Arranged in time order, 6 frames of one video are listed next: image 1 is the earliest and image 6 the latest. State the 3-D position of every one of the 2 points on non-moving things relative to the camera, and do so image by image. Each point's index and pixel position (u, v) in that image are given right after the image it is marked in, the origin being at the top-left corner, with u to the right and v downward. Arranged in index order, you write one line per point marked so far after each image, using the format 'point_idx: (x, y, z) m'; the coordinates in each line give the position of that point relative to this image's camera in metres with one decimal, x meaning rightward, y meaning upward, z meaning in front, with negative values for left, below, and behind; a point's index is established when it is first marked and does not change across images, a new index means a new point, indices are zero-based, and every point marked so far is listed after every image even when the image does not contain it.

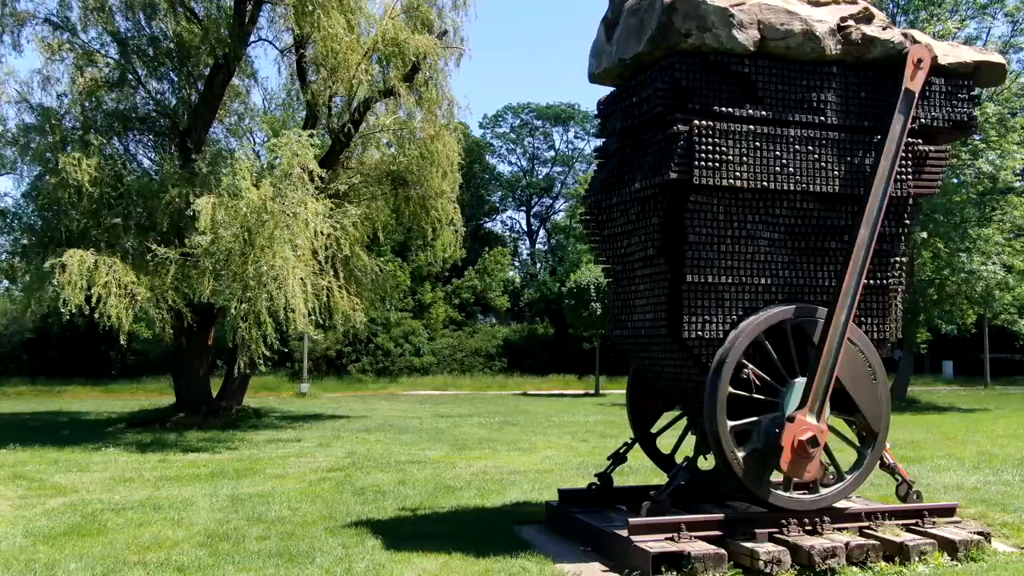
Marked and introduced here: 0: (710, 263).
0: (+1.5, +0.2, +7.3) m
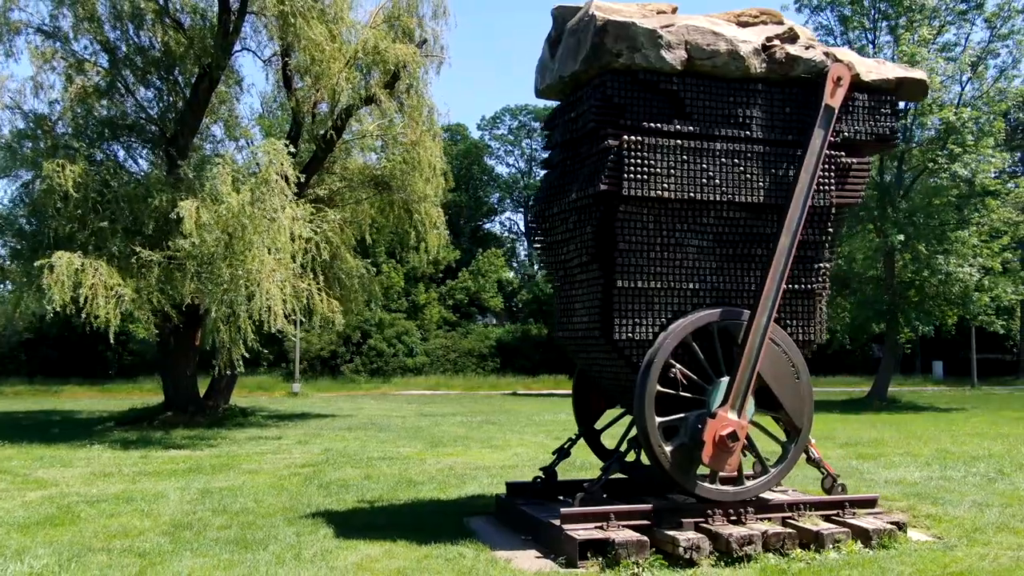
0: (+1.0, +0.2, +7.8) m
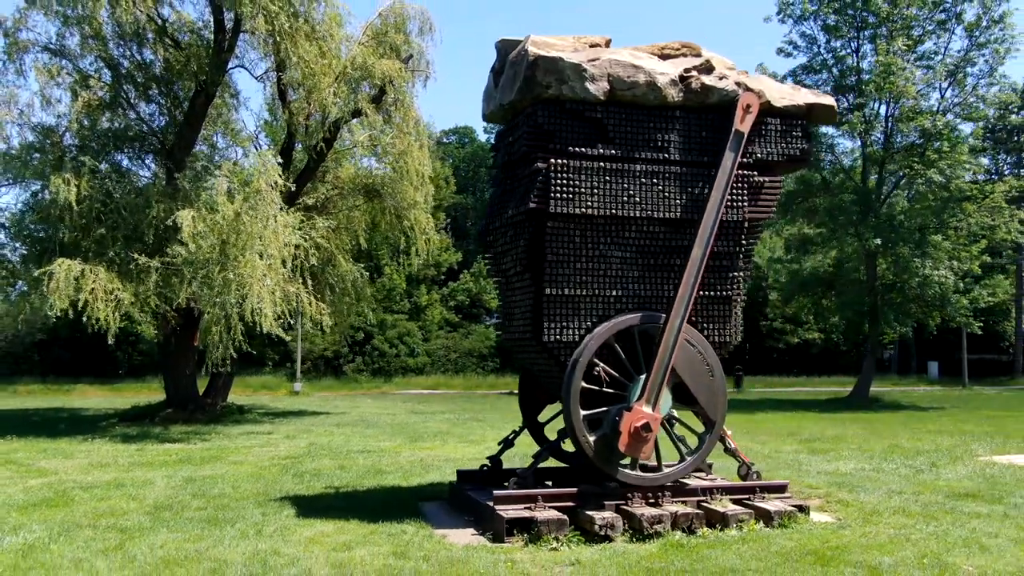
0: (+0.5, +0.1, +8.8) m
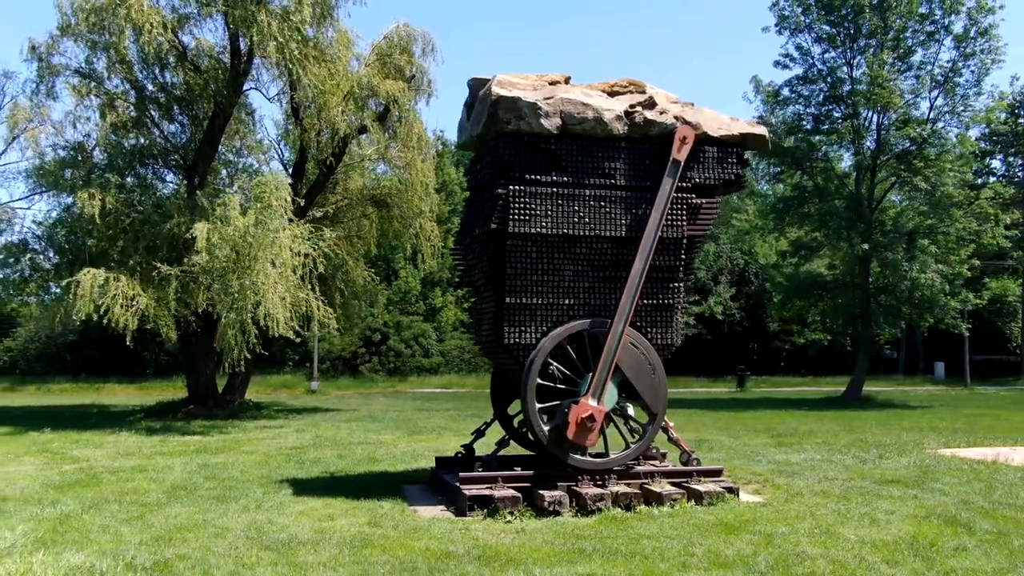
0: (+0.1, 0.0, +10.1) m
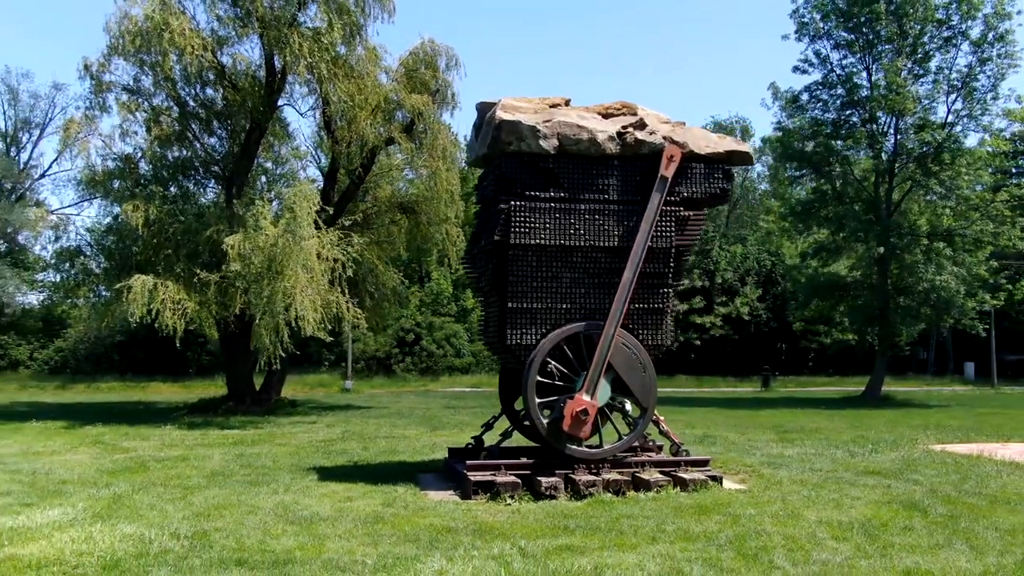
0: (+0.2, -0.1, +11.1) m
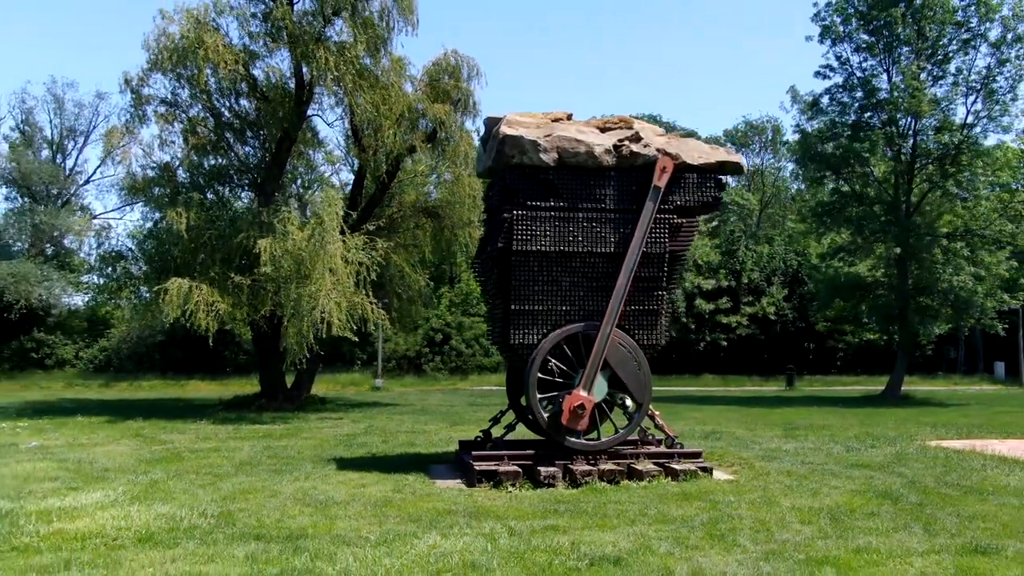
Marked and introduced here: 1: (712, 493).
0: (+0.2, -0.1, +12.0) m
1: (+2.2, -2.3, +10.6) m
